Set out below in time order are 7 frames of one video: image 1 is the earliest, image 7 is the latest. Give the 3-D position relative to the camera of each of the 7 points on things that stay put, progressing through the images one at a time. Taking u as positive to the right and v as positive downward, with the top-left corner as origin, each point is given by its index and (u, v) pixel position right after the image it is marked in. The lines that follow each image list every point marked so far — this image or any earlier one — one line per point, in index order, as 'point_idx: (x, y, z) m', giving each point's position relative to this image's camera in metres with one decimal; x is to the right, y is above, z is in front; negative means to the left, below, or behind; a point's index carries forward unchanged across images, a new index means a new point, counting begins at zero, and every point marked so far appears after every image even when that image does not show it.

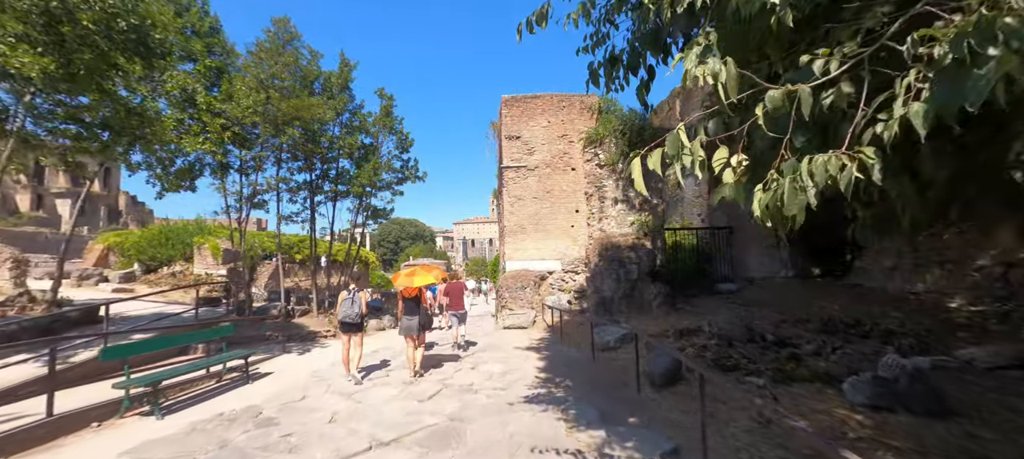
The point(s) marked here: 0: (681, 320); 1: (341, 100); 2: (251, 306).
0: (+3.9, -2.2, +9.1) m
1: (-4.9, +3.7, +11.4) m
2: (-6.8, -2.0, +10.3) m
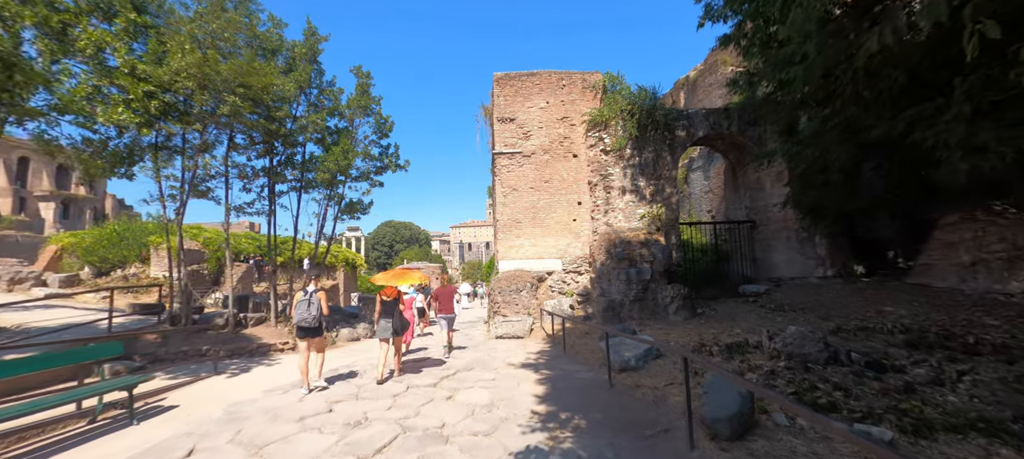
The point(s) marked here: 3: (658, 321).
0: (+3.7, -2.0, +7.5) m
1: (-5.1, +3.9, +9.8) m
2: (-6.9, -1.8, +8.6) m
3: (+3.4, -2.1, +9.1) m
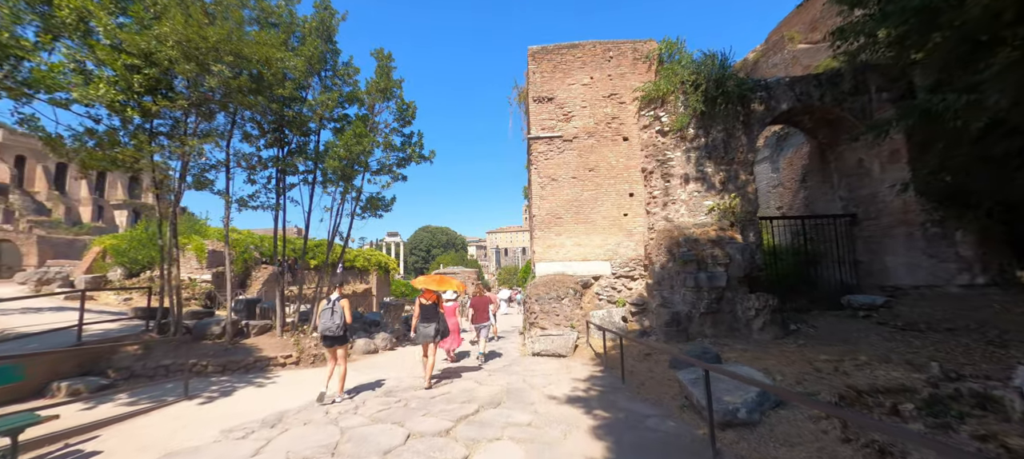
0: (+4.3, -1.8, +5.5) m
1: (-4.3, +3.9, +8.7) m
2: (-6.2, -1.8, +7.6) m
3: (+4.1, -2.0, +7.2) m
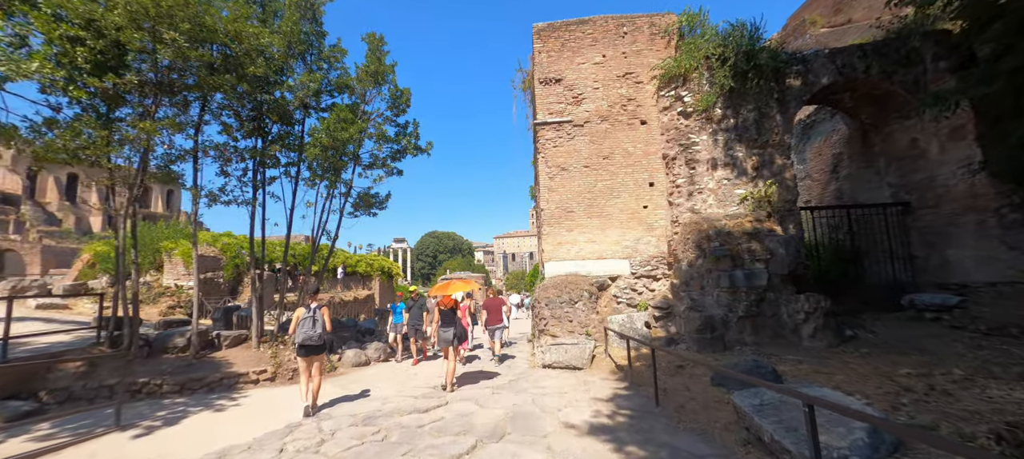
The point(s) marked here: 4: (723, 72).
0: (+4.4, -1.6, +4.4) m
1: (-4.2, +4.0, +7.8) m
2: (-6.1, -1.7, +6.7) m
3: (+4.2, -1.8, +6.1) m
4: (+4.1, +3.1, +7.9) m
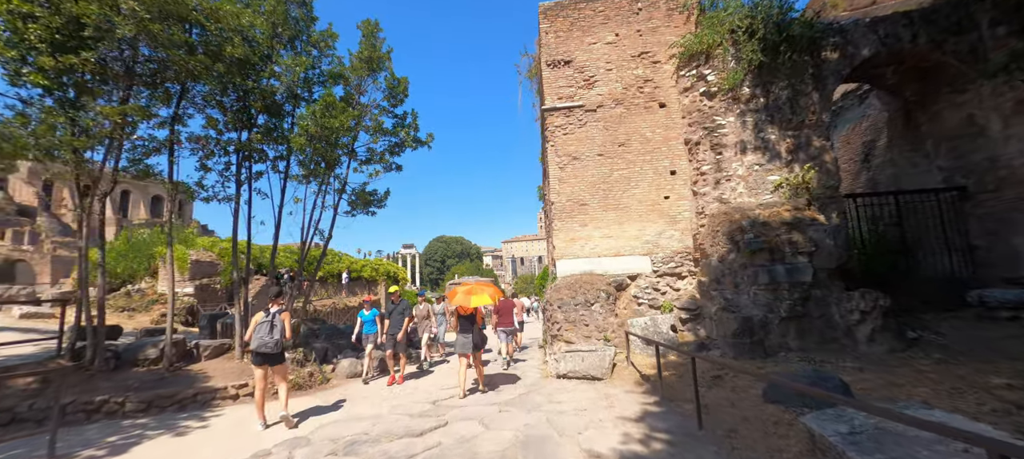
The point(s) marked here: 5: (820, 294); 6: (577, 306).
0: (+4.5, -1.4, +3.6) m
1: (-4.1, +4.0, +7.2) m
2: (-5.9, -1.7, +6.0) m
3: (+4.3, -1.7, +5.2) m
4: (+4.2, +3.2, +7.1) m
5: (+4.4, -0.9, +5.7) m
6: (+1.1, -1.3, +6.9) m
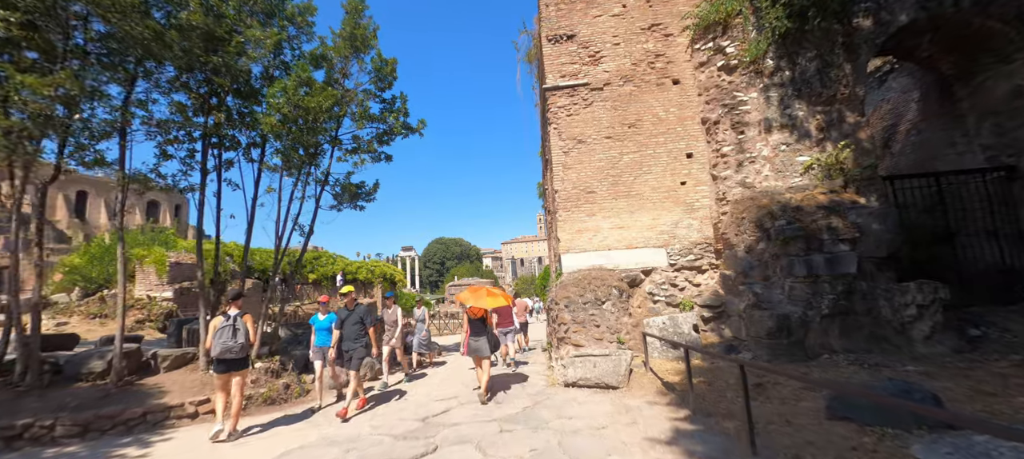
0: (+4.5, -1.2, +2.9) m
1: (-4.2, +4.1, +6.5) m
2: (-5.9, -1.7, +5.3) m
3: (+4.4, -1.4, +4.5) m
4: (+4.2, +3.4, +6.3) m
5: (+4.4, -0.7, +5.0) m
6: (+1.1, -1.2, +6.1) m
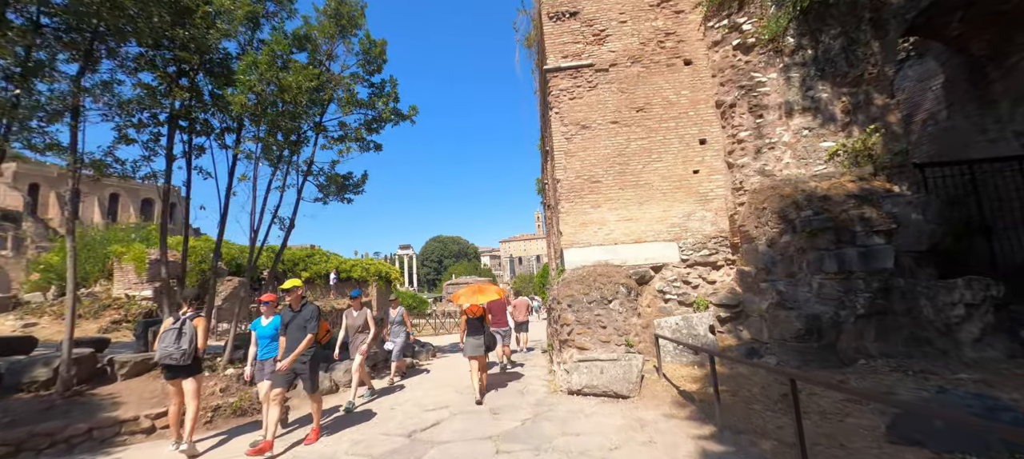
0: (+4.5, -1.1, +2.3) m
1: (-4.2, +4.2, +5.9) m
2: (-5.9, -1.6, +4.7) m
3: (+4.3, -1.3, +4.0) m
4: (+4.1, +3.5, +5.8) m
5: (+4.4, -0.6, +4.4) m
6: (+1.1, -1.0, +5.6) m
